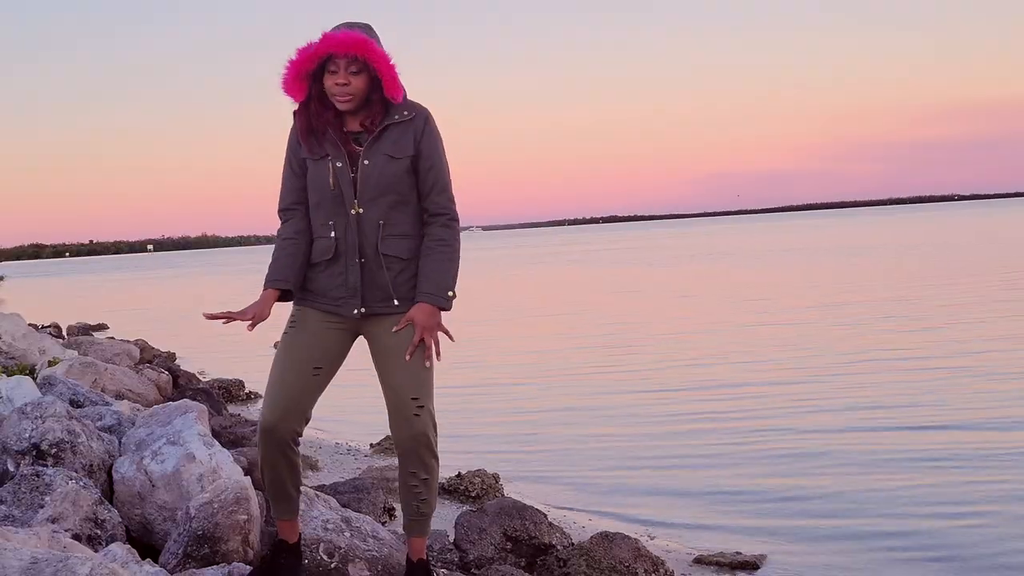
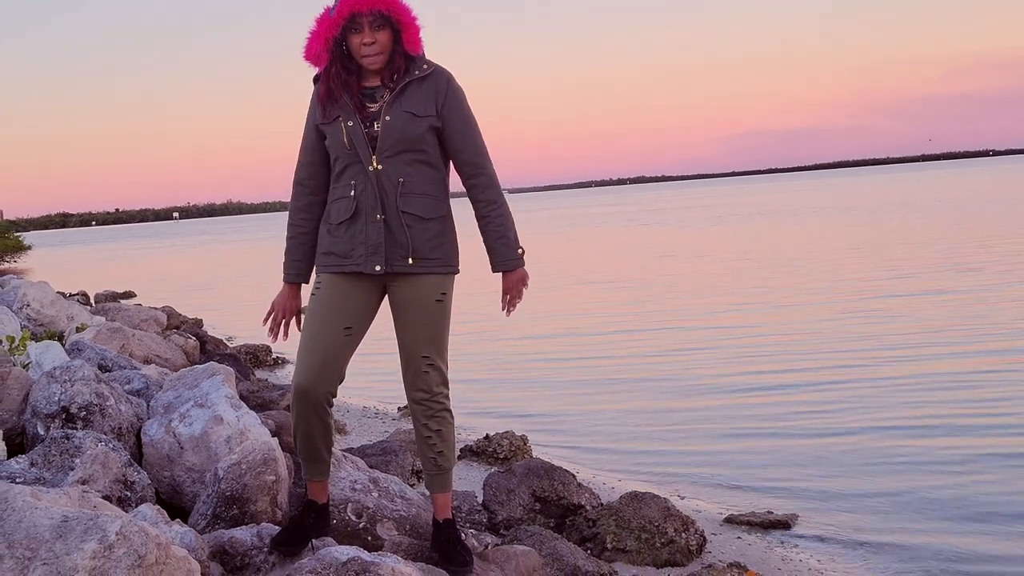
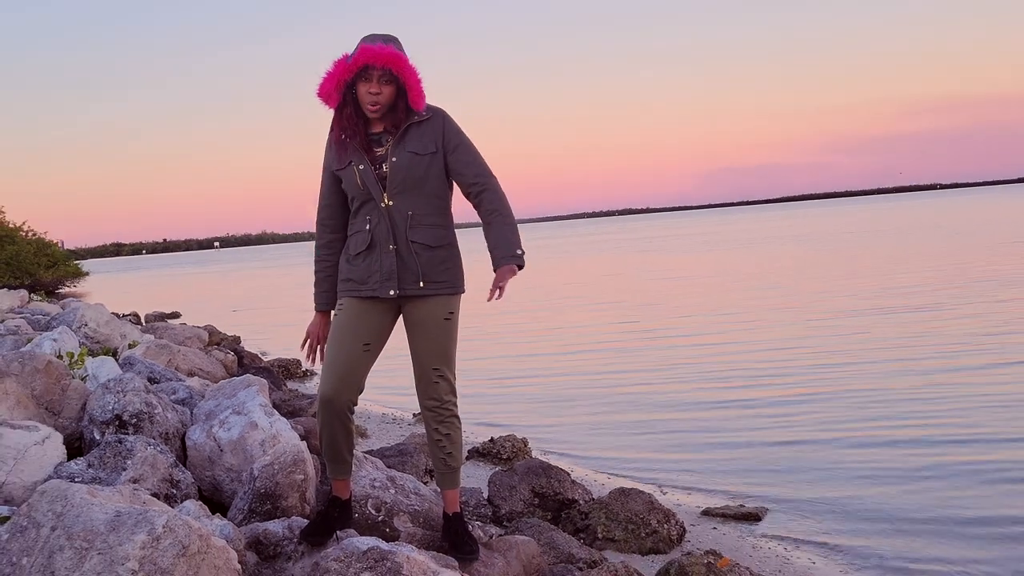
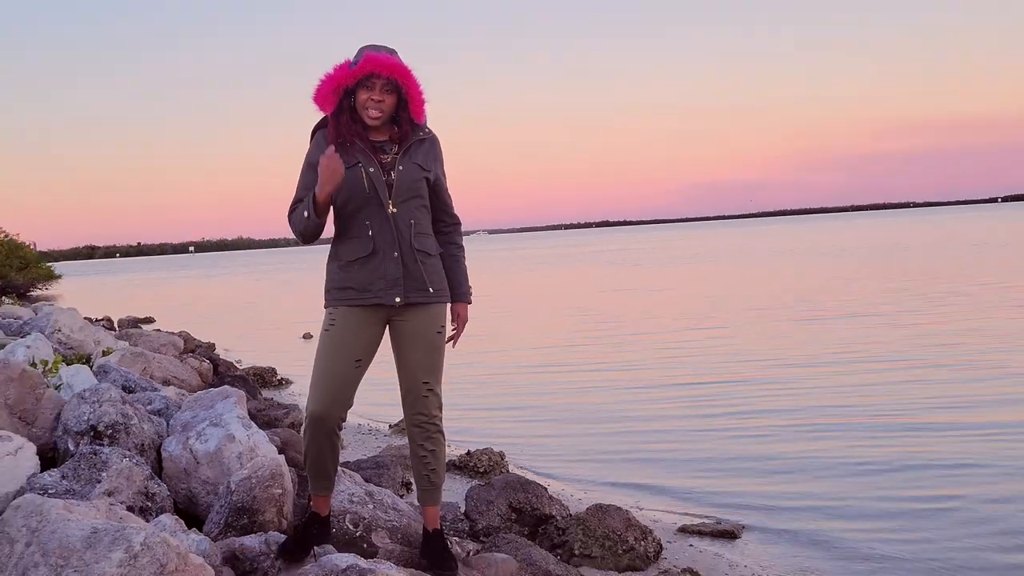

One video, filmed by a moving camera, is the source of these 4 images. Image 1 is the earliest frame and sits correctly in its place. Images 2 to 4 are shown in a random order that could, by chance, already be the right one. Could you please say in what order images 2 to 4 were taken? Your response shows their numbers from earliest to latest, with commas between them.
4, 2, 3
